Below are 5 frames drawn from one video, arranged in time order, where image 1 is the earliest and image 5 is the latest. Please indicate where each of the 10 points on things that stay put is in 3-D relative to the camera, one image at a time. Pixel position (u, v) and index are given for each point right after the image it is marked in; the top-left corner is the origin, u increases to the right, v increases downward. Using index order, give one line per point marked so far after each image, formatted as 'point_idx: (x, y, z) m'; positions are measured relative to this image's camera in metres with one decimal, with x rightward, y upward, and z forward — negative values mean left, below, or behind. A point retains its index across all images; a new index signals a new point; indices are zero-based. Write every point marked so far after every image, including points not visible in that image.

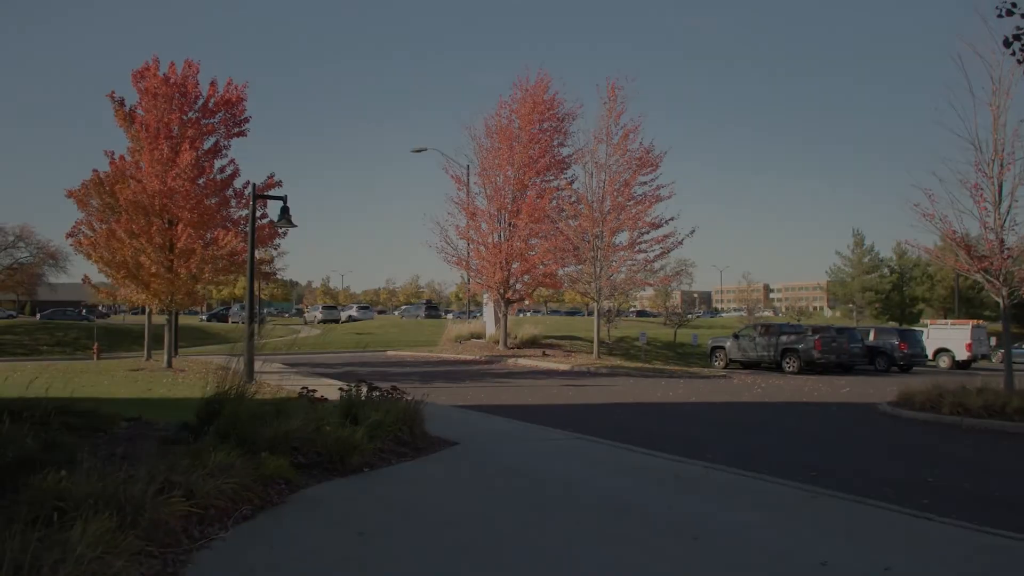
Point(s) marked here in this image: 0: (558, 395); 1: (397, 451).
0: (+1.0, -2.4, +17.5) m
1: (-1.2, -1.7, +8.0) m
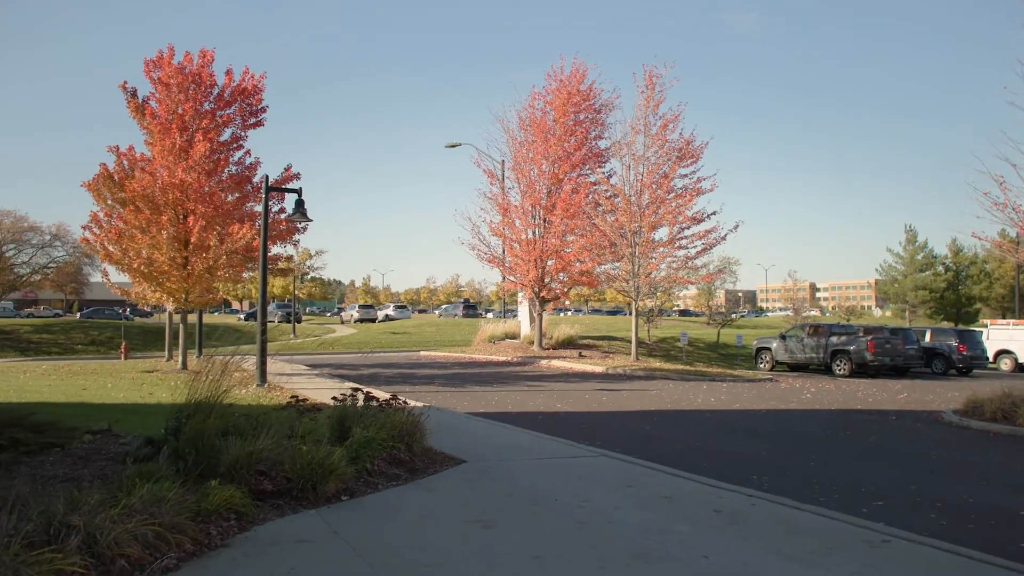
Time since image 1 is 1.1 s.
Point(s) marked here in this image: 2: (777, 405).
0: (+1.6, -2.4, +16.2) m
1: (-1.1, -1.7, +6.9) m
2: (+6.1, -2.7, +17.6) m
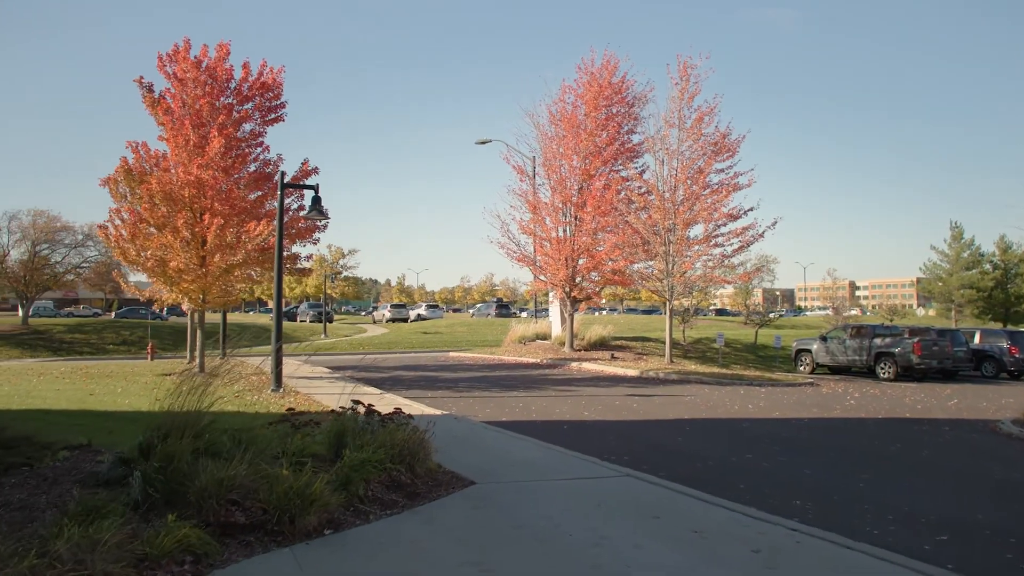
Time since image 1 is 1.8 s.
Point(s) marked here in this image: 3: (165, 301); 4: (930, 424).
0: (+2.1, -2.4, +15.4) m
1: (-1.0, -1.7, +6.2) m
2: (+6.6, -2.7, +16.5) m
3: (-8.1, -0.3, +18.0) m
4: (+8.4, -2.7, +15.4) m
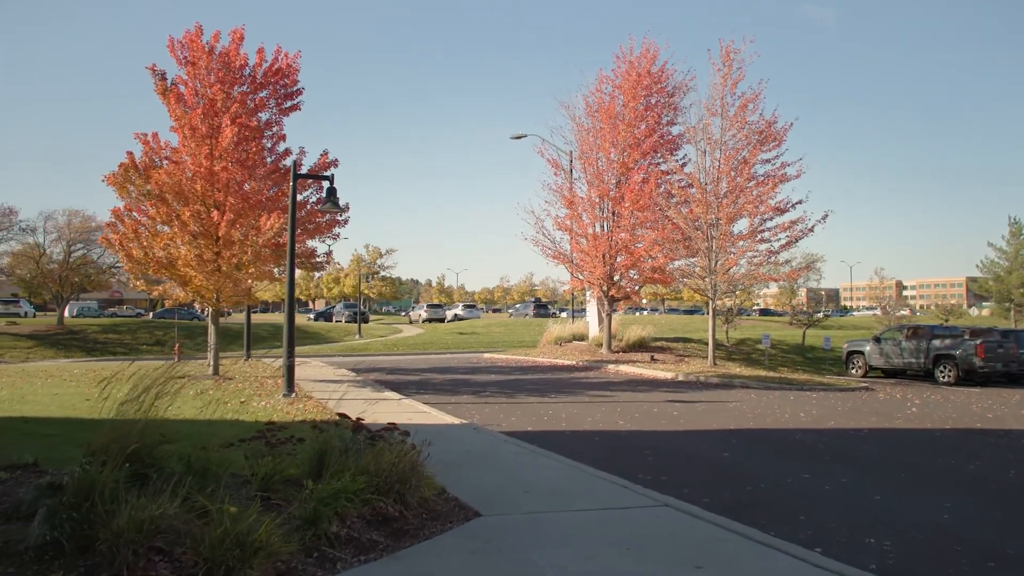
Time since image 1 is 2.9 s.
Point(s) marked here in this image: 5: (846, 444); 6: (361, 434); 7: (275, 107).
0: (+2.6, -2.3, +14.1) m
1: (-1.0, -1.7, +5.1) m
2: (+7.2, -2.6, +15.0) m
3: (-7.4, -0.3, +17.2) m
4: (+8.9, -2.7, +13.8) m
5: (+5.0, -2.3, +11.5) m
6: (-1.3, -1.2, +6.6) m
7: (-5.2, +3.9, +17.1) m
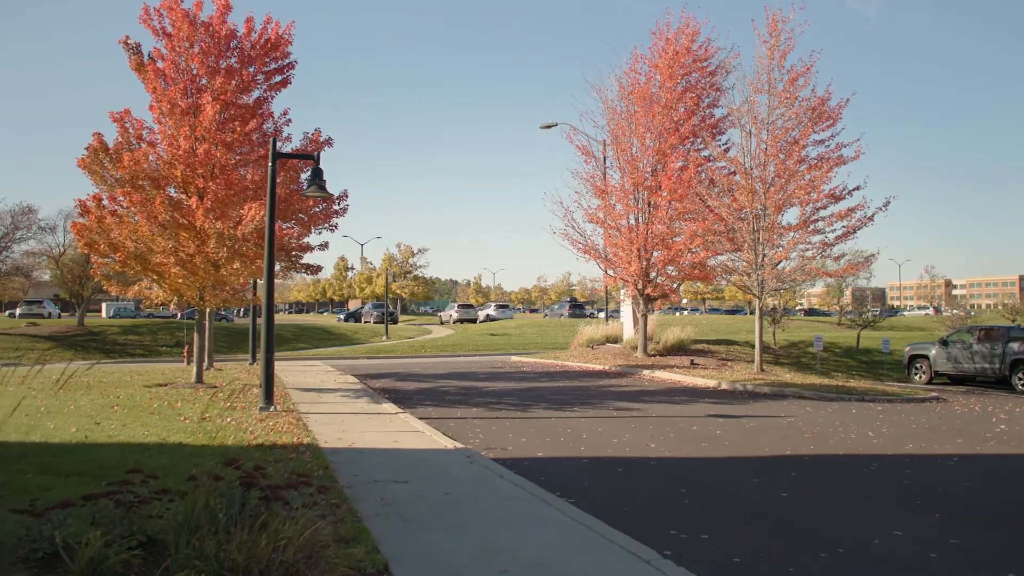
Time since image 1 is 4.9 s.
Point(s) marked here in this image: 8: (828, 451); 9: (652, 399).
0: (+2.8, -2.3, +11.8) m
1: (-1.3, -1.6, +3.0) m
2: (+7.4, -2.5, +12.5) m
3: (-7.1, -0.2, +15.4) m
4: (+9.0, -2.6, +11.2) m
5: (+5.1, -2.3, +9.1) m
6: (-1.5, -1.2, +4.5) m
7: (-4.9, +4.0, +15.2) m
8: (+4.4, -2.3, +10.7) m
9: (+3.0, -2.4, +16.5) m
